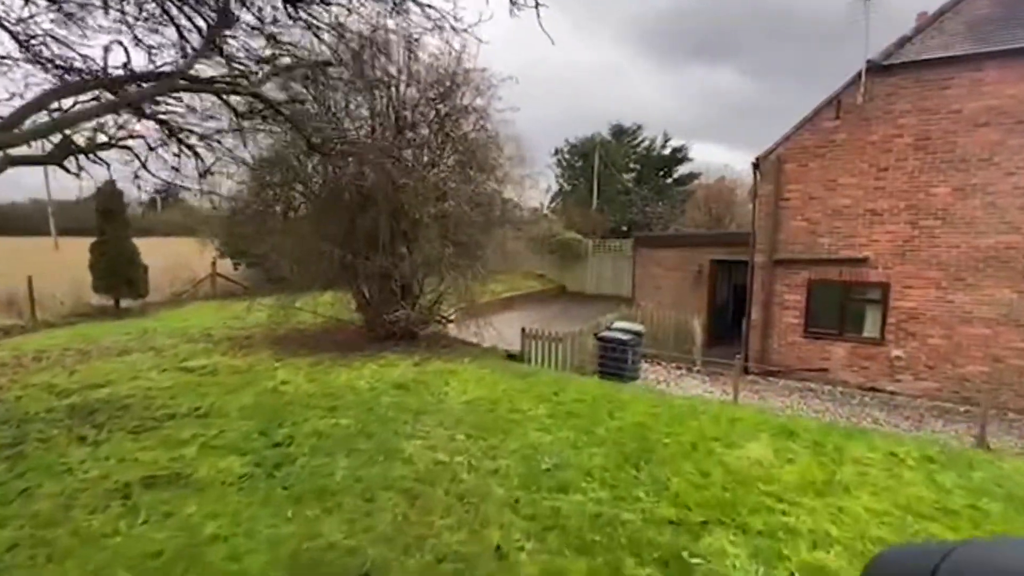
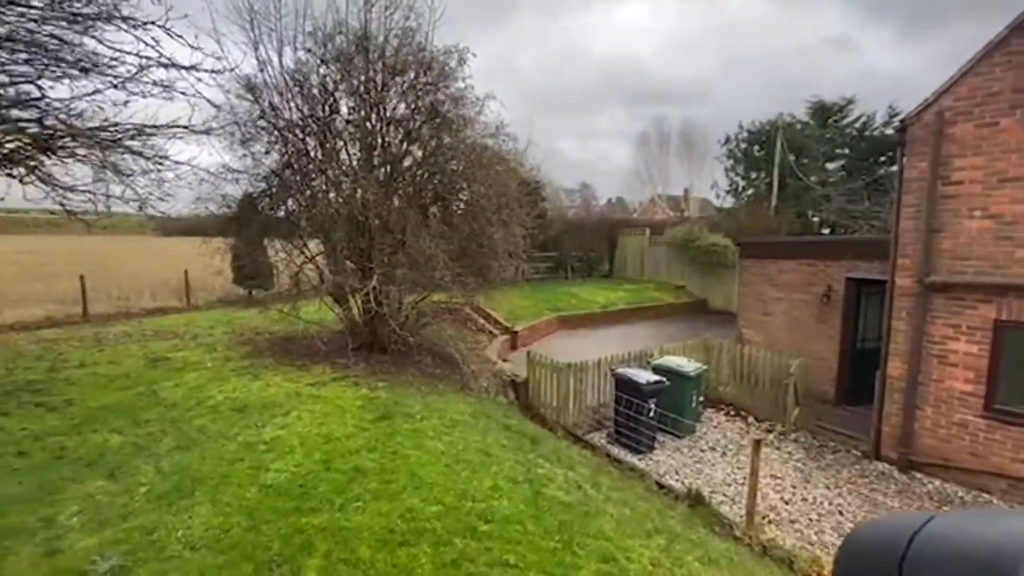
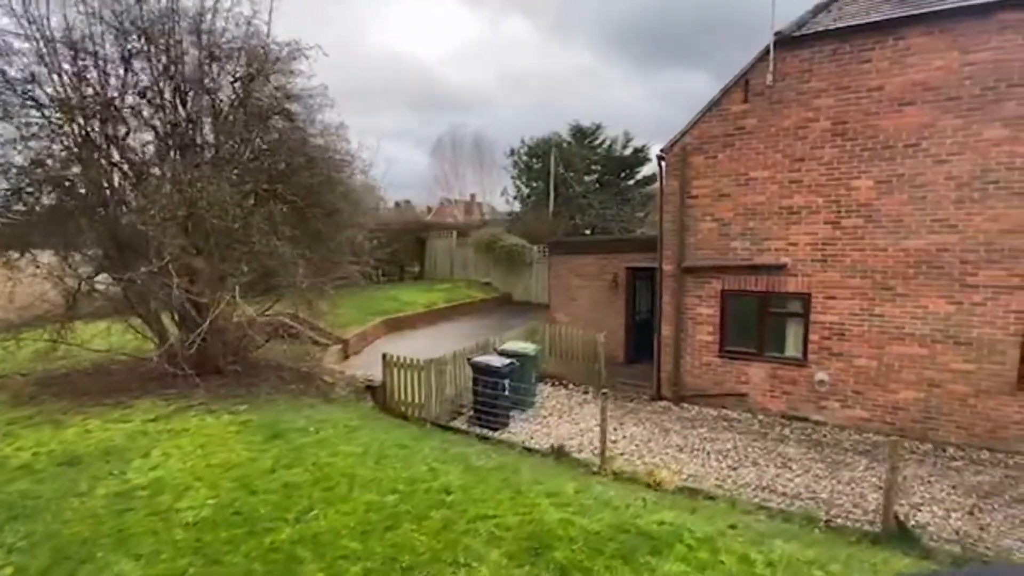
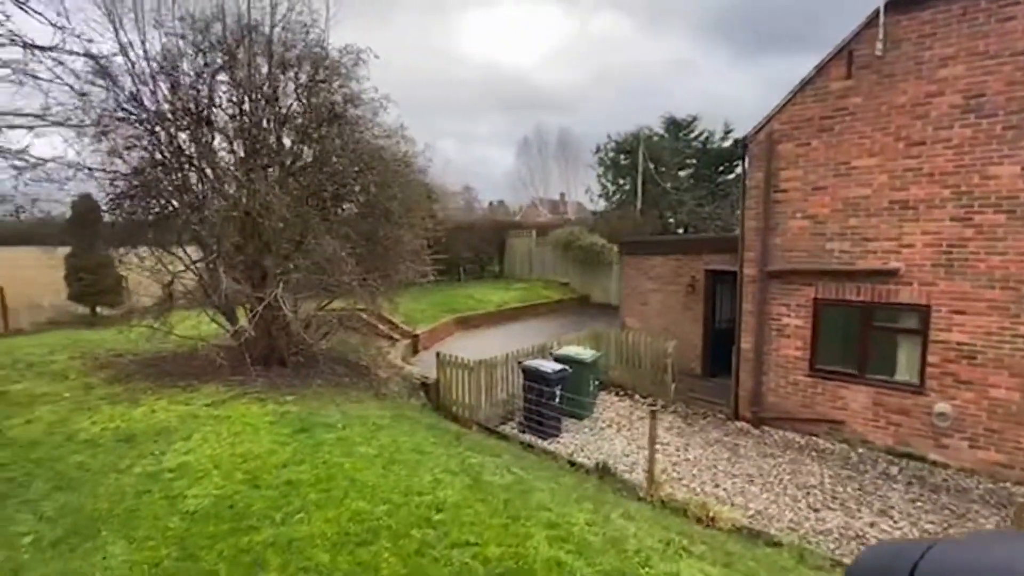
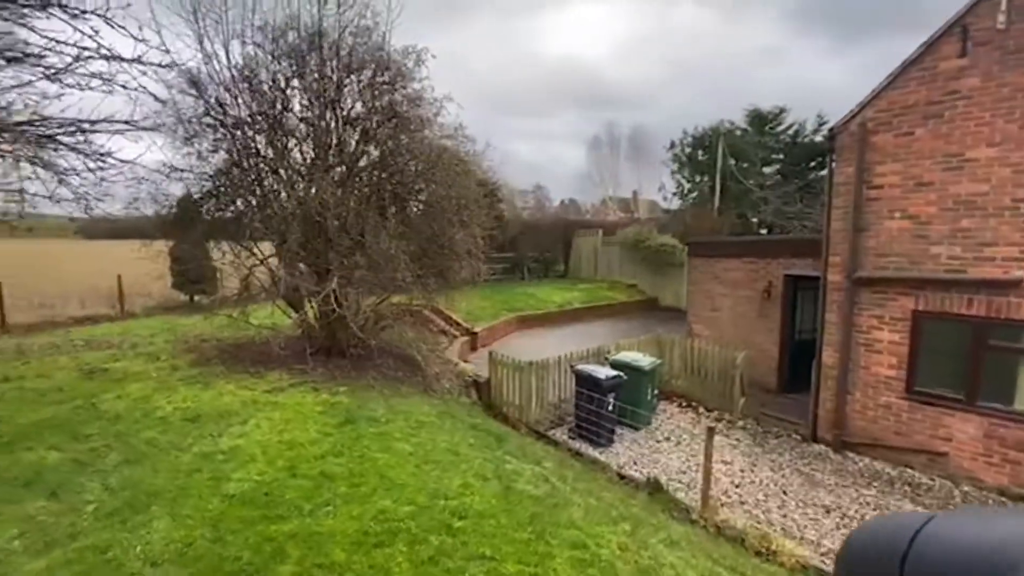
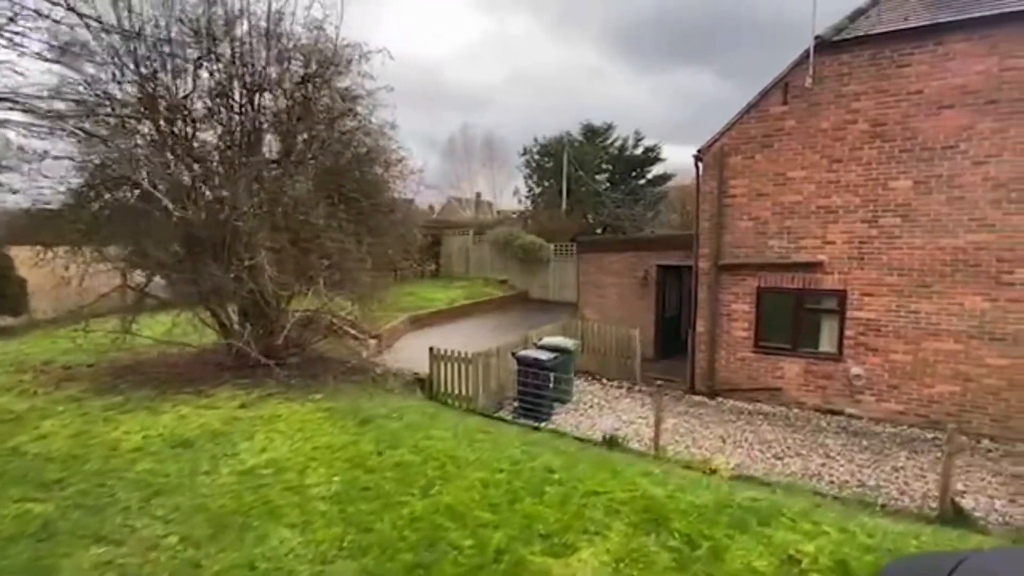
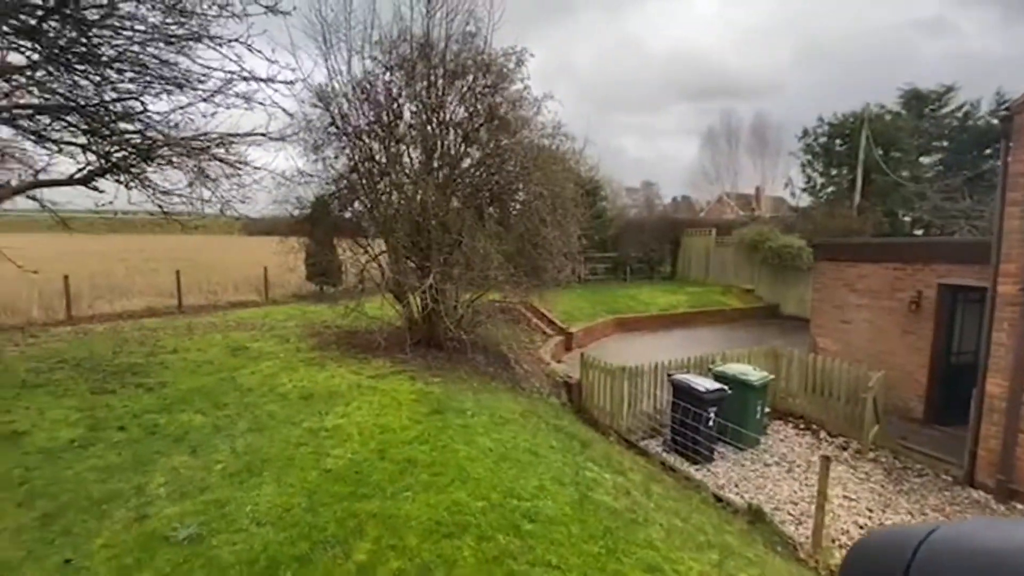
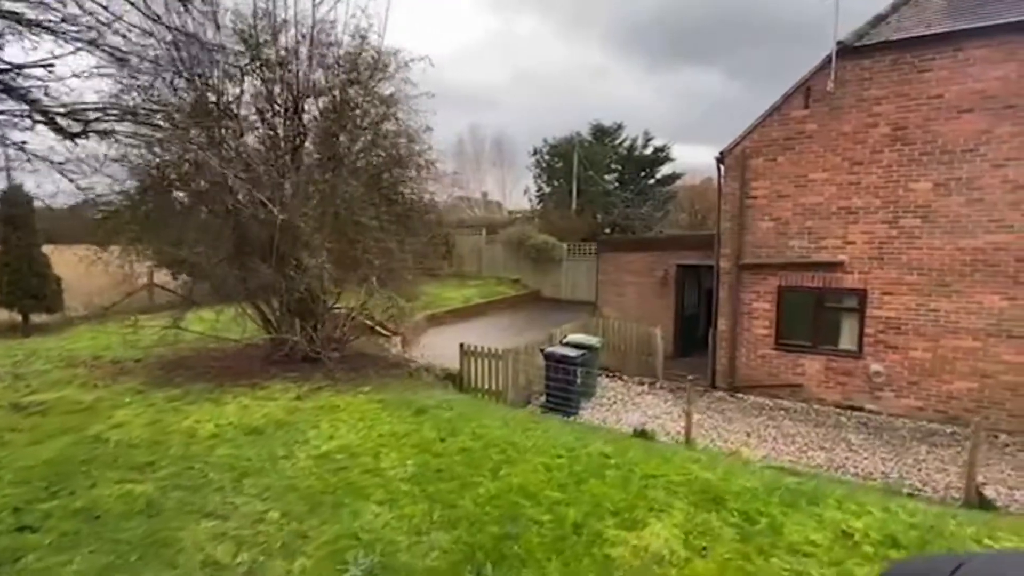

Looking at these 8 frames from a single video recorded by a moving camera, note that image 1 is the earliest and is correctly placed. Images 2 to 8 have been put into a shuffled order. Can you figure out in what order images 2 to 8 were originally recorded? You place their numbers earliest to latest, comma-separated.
8, 6, 3, 4, 5, 2, 7
